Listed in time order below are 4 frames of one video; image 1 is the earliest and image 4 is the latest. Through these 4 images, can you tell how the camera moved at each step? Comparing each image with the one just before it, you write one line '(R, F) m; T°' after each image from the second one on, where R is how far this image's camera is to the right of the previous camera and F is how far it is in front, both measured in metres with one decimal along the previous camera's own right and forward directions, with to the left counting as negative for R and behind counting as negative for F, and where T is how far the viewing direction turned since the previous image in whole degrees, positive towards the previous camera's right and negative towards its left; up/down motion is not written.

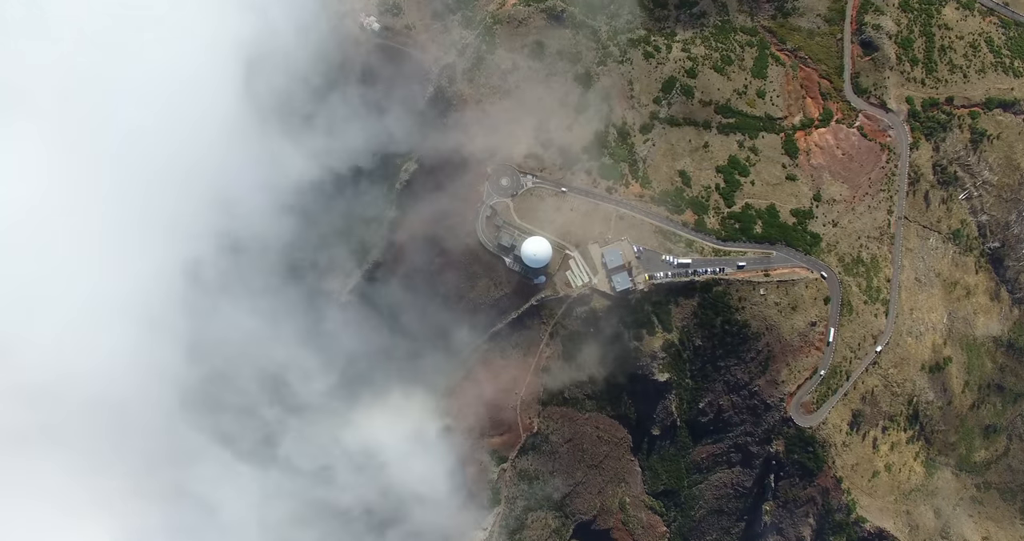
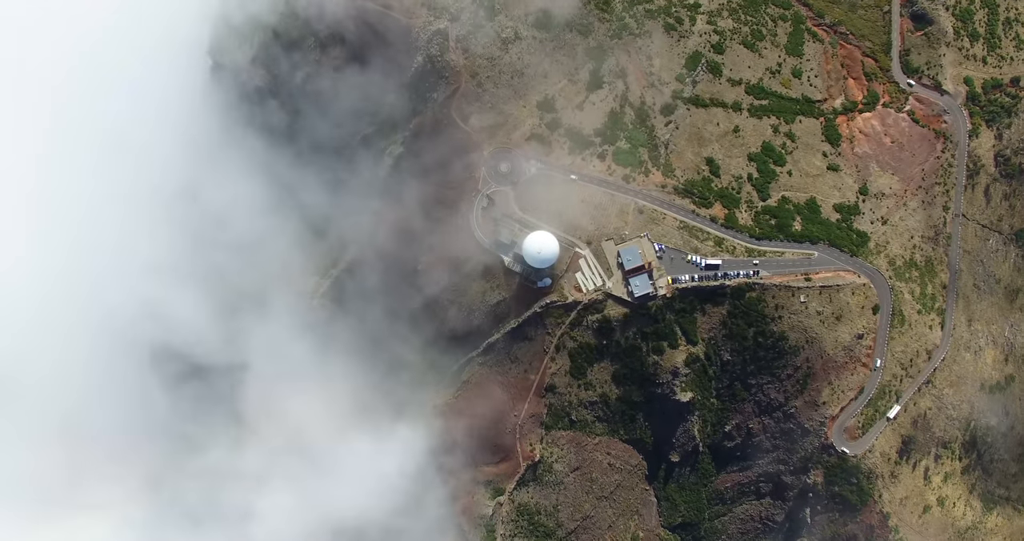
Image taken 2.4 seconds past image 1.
(-0.5, +10.4) m; 0°
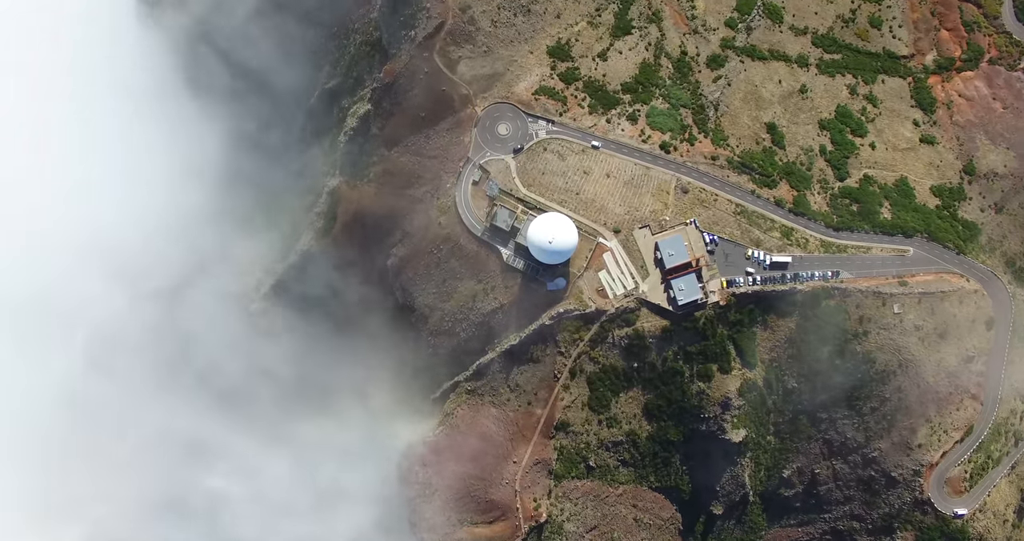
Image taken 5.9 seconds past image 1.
(+0.1, +15.2) m; 0°
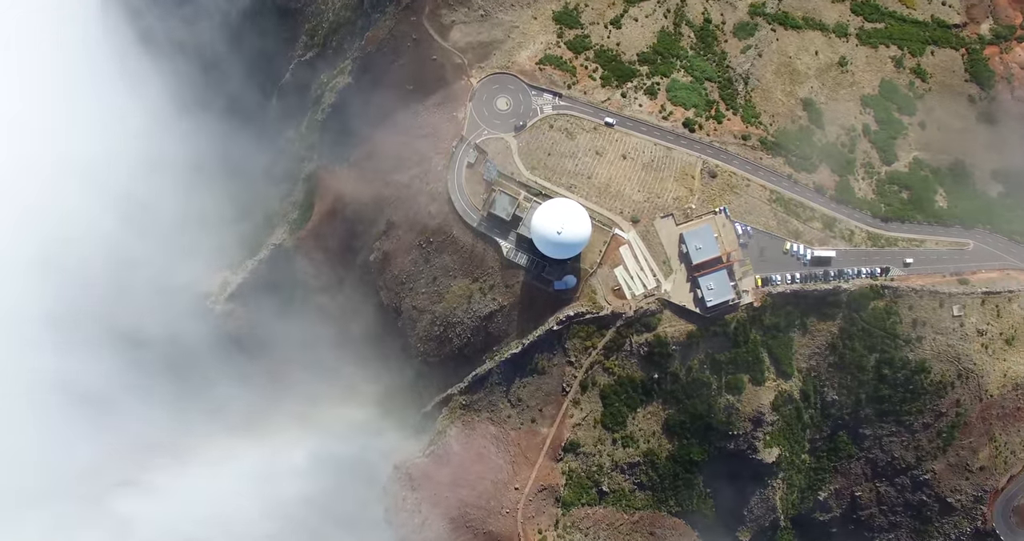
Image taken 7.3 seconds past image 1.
(+0.2, +6.0) m; 0°
